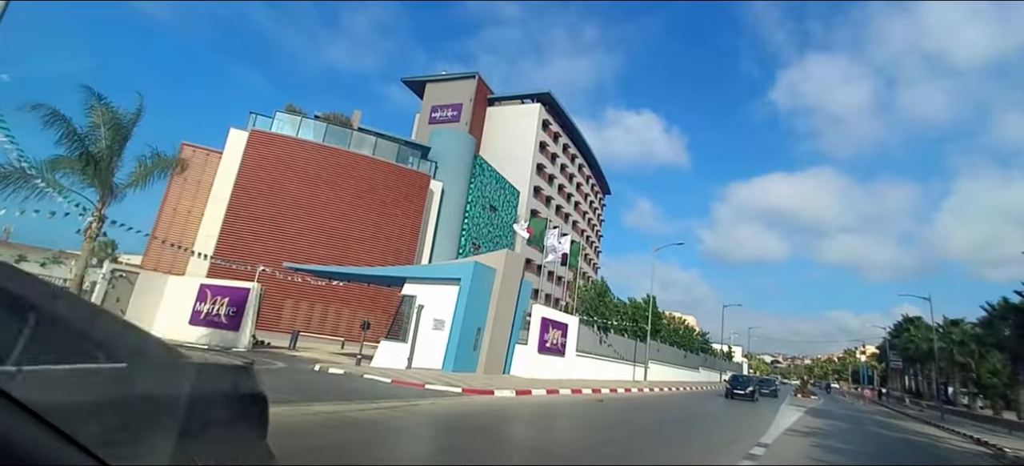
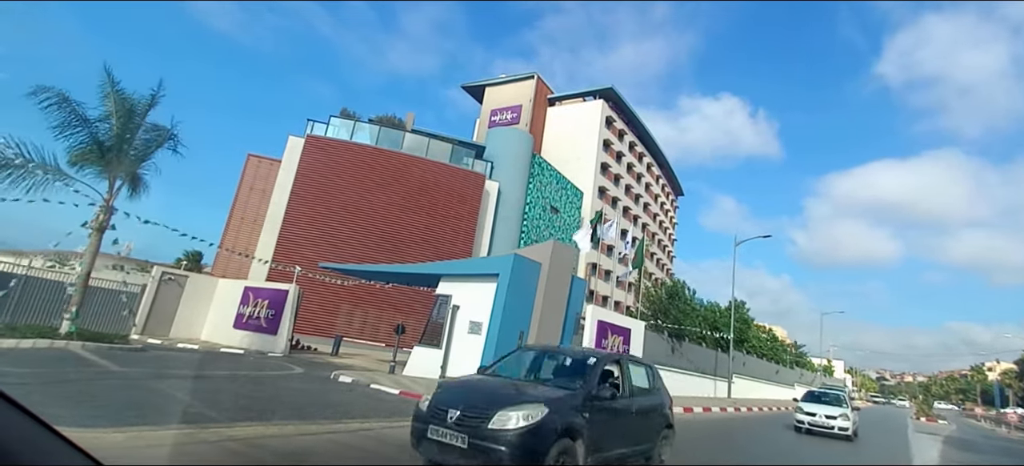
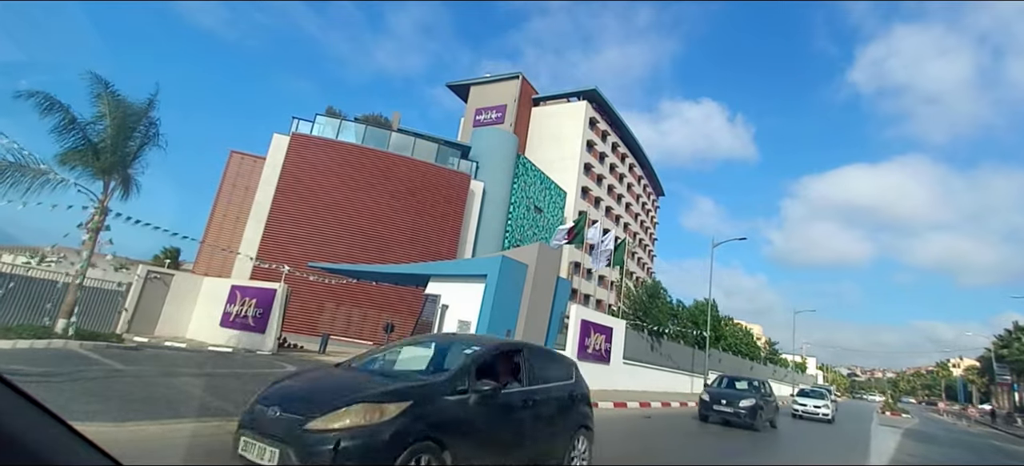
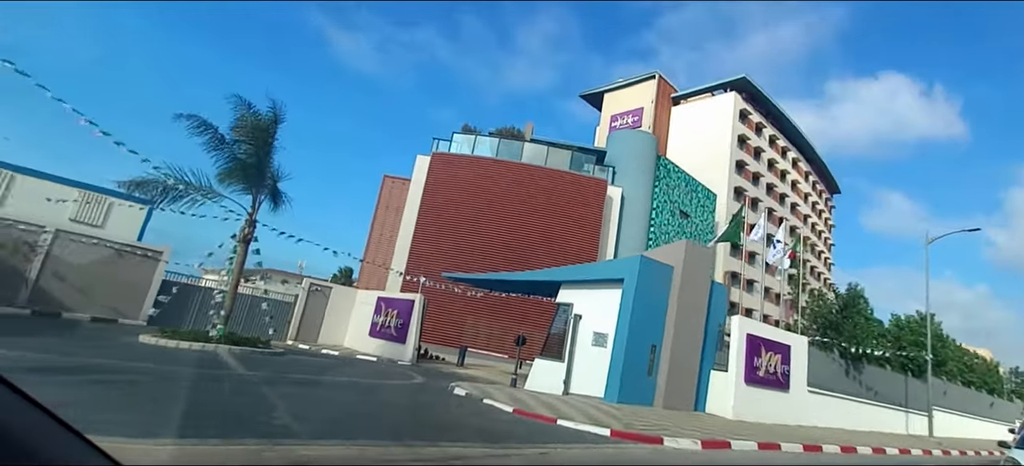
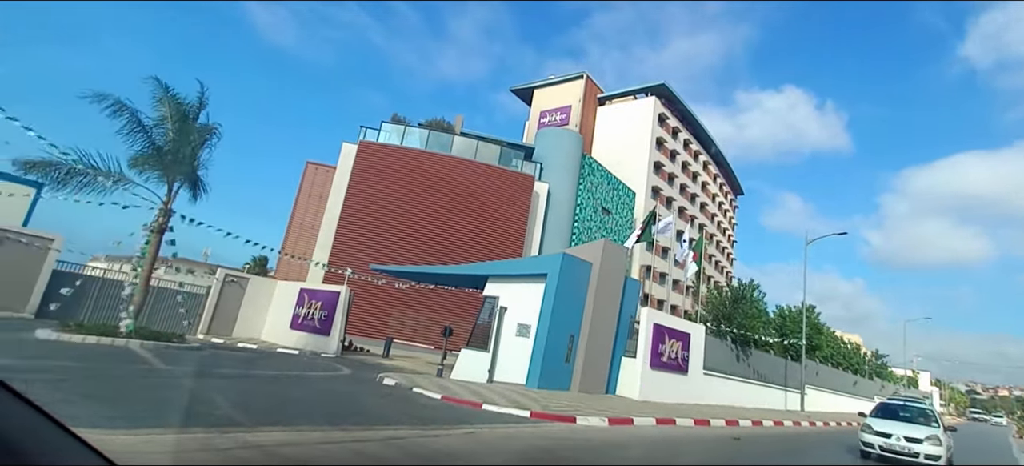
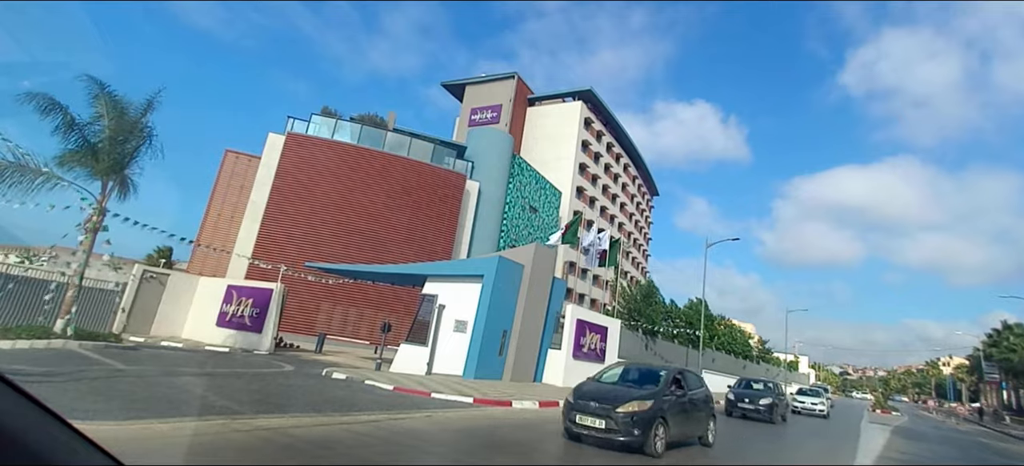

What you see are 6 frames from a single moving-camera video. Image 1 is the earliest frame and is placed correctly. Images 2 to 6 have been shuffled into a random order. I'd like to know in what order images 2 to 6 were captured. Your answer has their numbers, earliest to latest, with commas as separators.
6, 3, 2, 5, 4
